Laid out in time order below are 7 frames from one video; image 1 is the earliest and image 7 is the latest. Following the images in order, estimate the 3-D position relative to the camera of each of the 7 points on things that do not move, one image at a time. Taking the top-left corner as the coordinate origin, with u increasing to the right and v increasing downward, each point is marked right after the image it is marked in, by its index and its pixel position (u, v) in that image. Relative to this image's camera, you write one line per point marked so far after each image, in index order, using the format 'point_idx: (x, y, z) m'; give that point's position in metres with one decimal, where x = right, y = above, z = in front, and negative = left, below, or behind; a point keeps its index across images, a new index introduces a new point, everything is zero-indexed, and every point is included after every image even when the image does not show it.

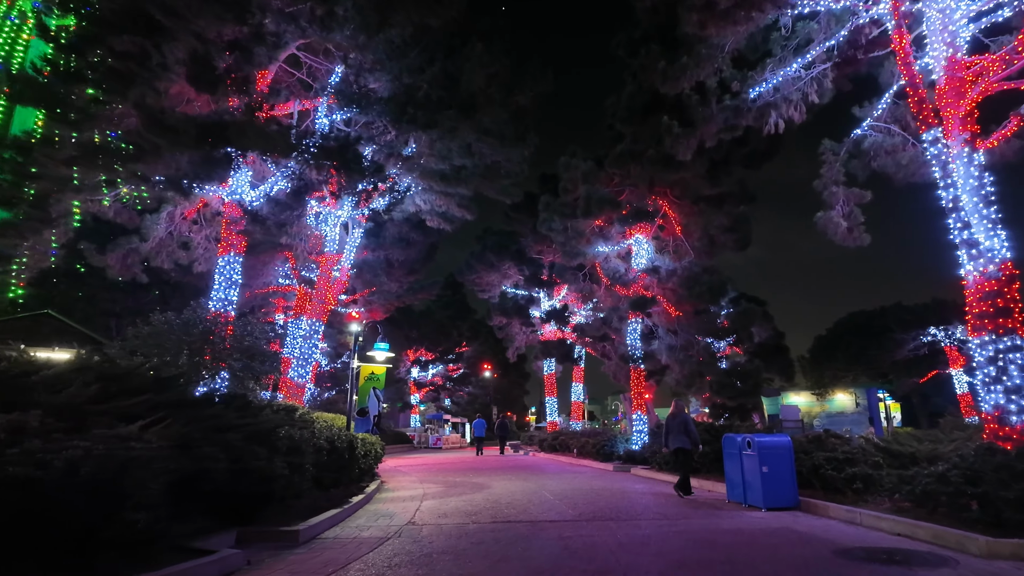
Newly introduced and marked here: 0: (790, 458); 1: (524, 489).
0: (+5.0, -3.0, +10.5) m
1: (+0.3, -4.7, +13.6) m
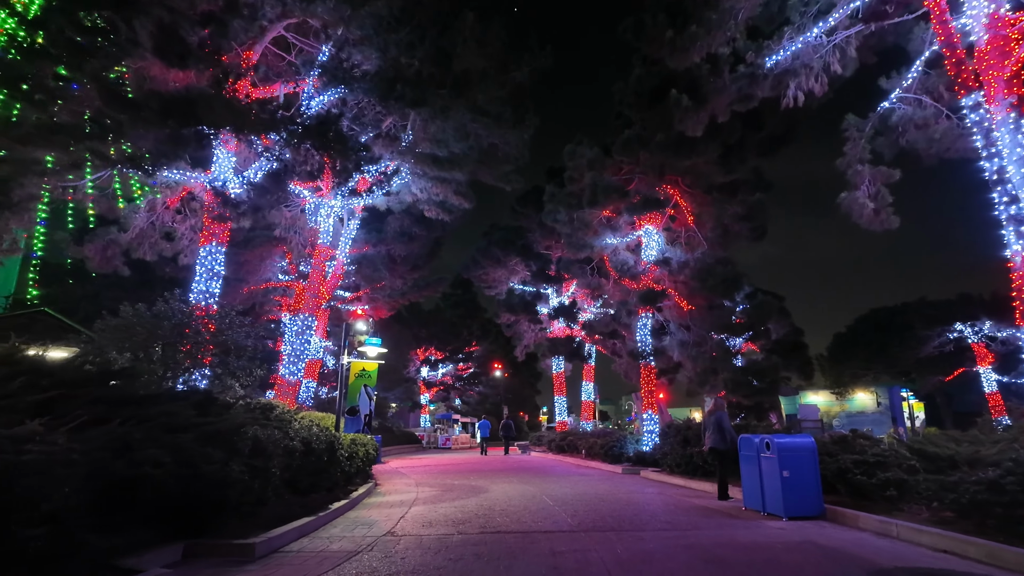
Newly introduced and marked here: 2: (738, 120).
0: (+4.9, -2.8, +9.5) m
1: (+0.2, -4.4, +12.7) m
2: (+7.2, +5.3, +18.6) m
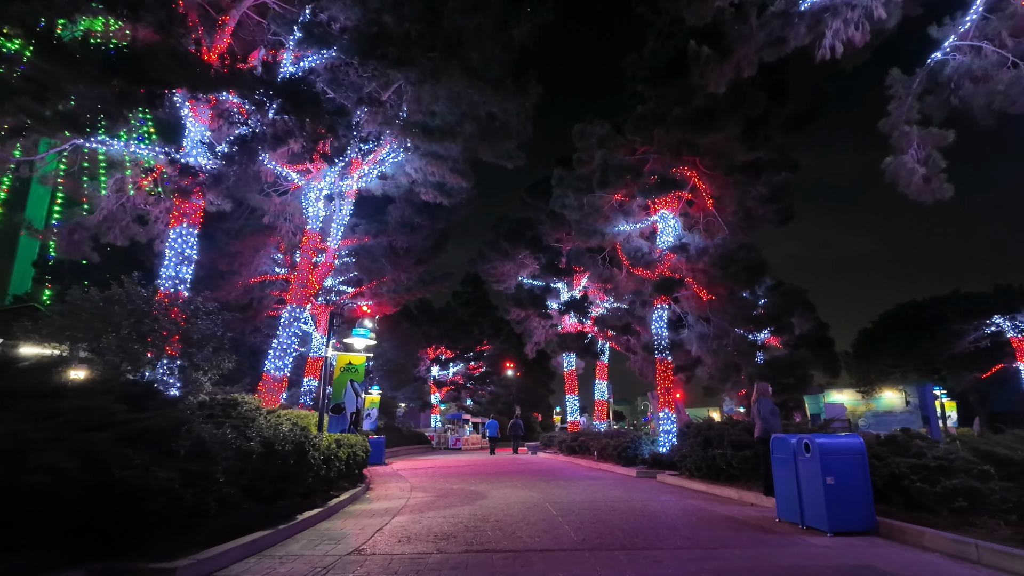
0: (+4.8, -2.4, +8.0) m
1: (+0.2, -4.1, +11.3) m
2: (+7.2, +5.7, +17.1) m
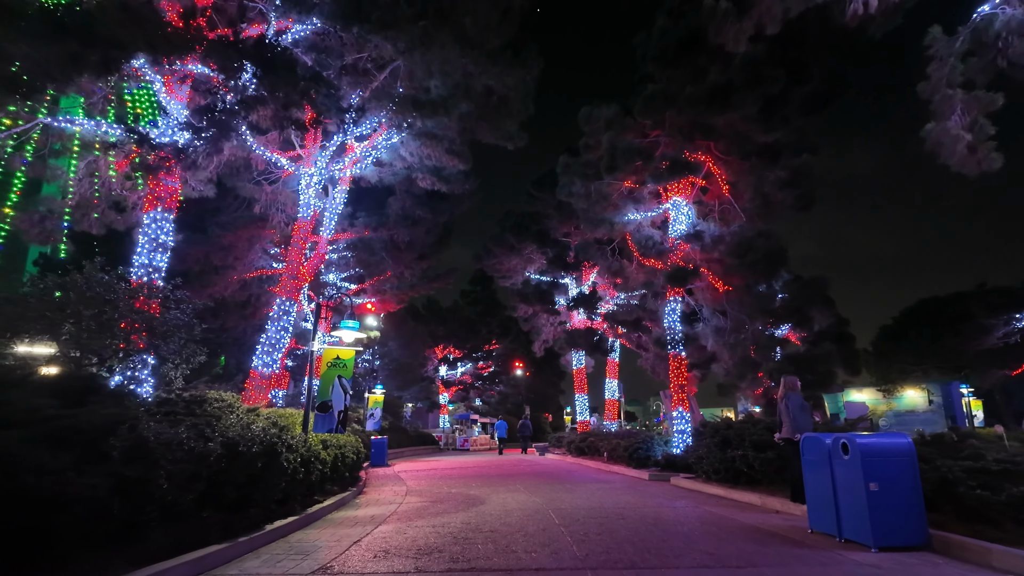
0: (+4.7, -2.1, +6.9) m
1: (+0.2, -3.8, +10.3) m
2: (+7.3, +6.0, +15.9) m
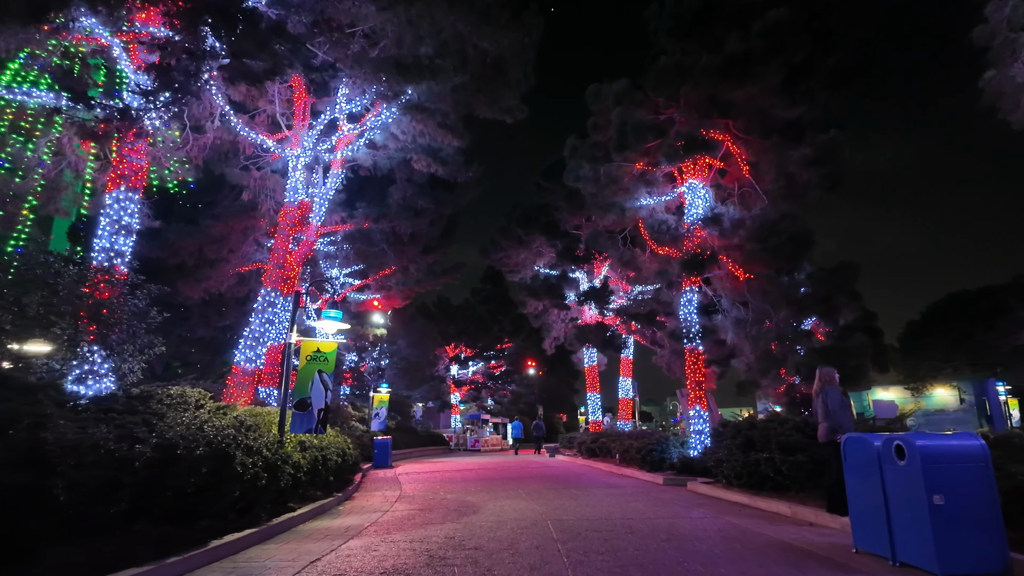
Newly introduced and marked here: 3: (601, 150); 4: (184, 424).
0: (+4.5, -1.8, +5.6) m
1: (+0.1, -3.5, +9.1) m
2: (+7.3, +6.3, +14.6) m
3: (+2.8, +4.3, +18.6) m
4: (-4.0, -1.7, +7.2) m
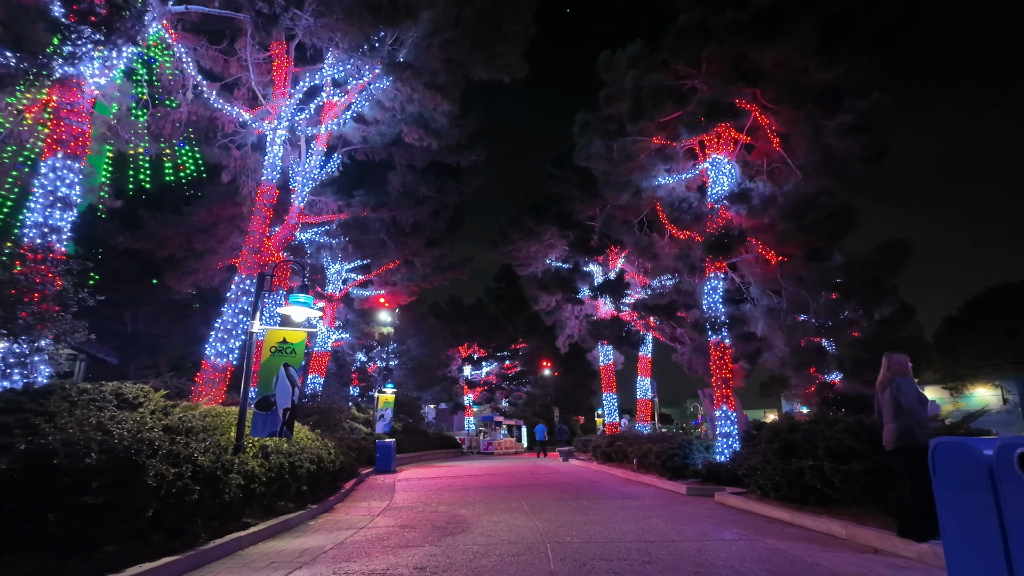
0: (+4.3, -1.4, +3.9) m
1: (0.0, -3.2, +7.5) m
2: (+7.3, +6.7, +12.8) m
3: (+2.9, +4.7, +16.9) m
4: (-4.2, -1.3, +5.7) m
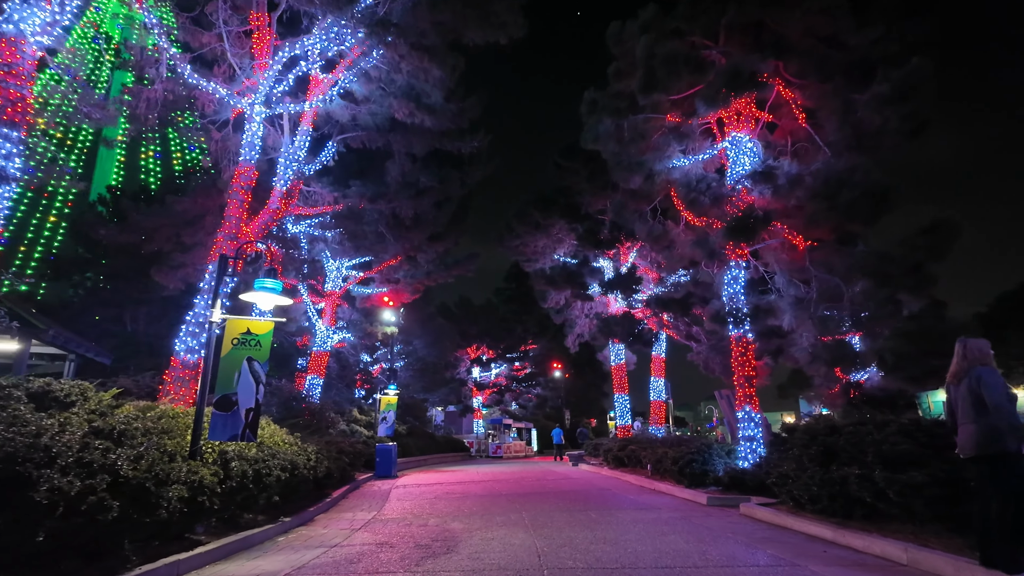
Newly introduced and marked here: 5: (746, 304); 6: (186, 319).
0: (+4.1, -1.1, +2.6) m
1: (0.0, -2.9, +6.3) m
2: (+7.3, +7.0, +11.5) m
3: (+3.0, +4.9, +15.7) m
4: (-4.3, -1.1, +4.6) m
5: (+5.6, -0.4, +14.1) m
6: (-6.4, -0.6, +11.7) m
